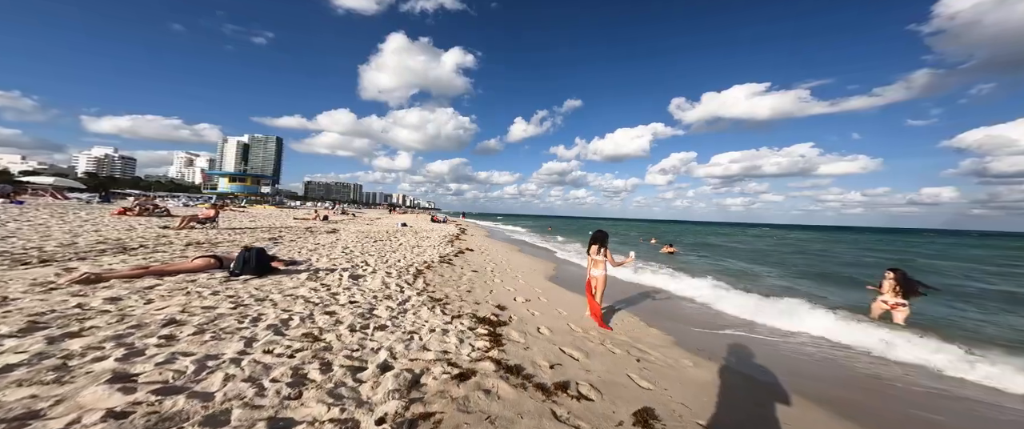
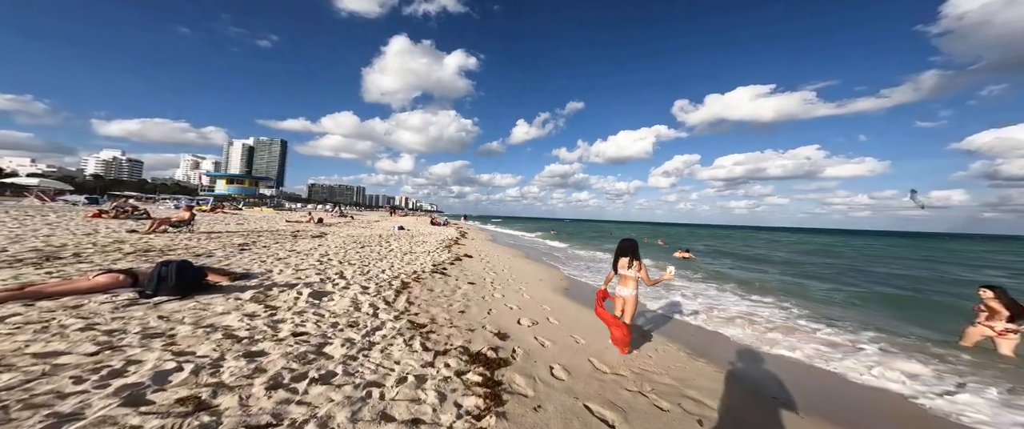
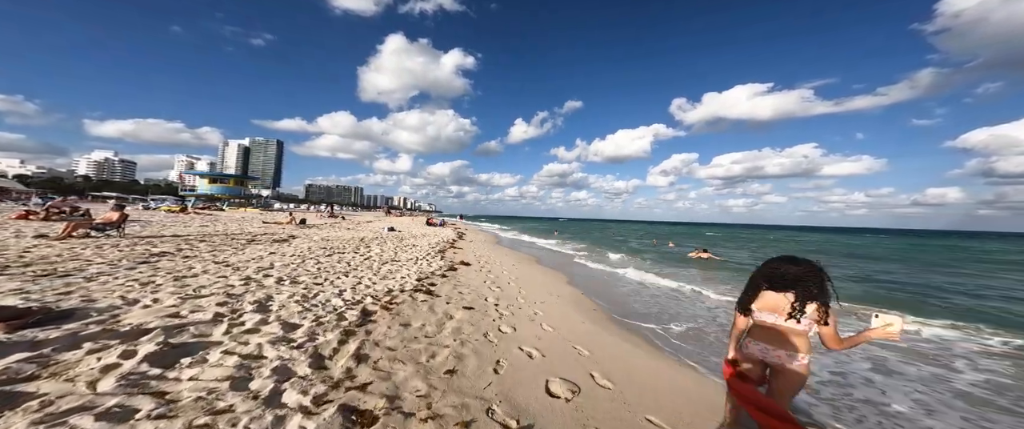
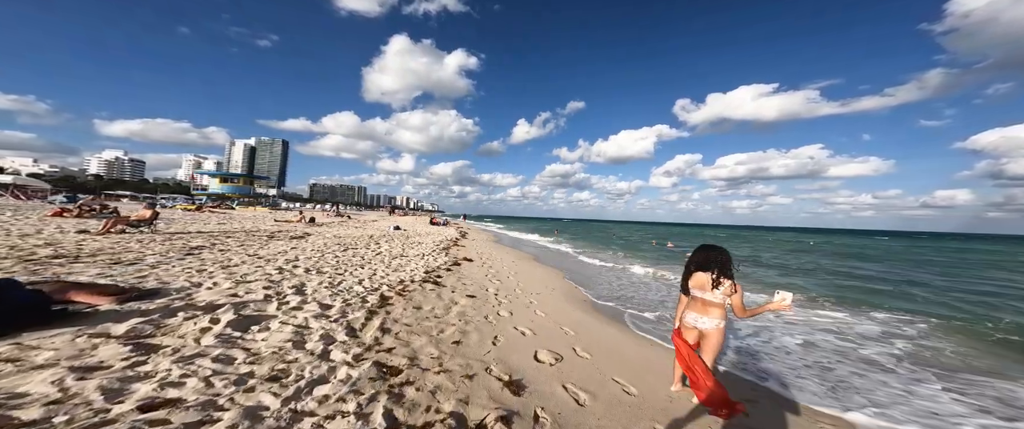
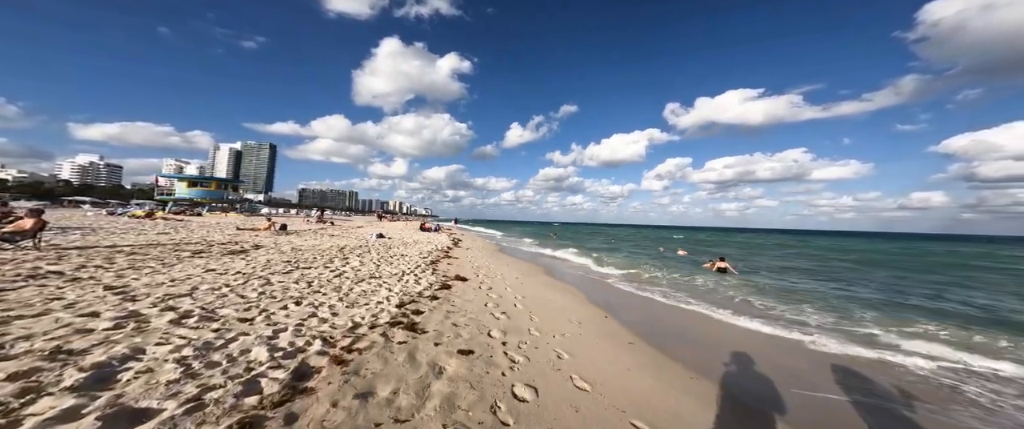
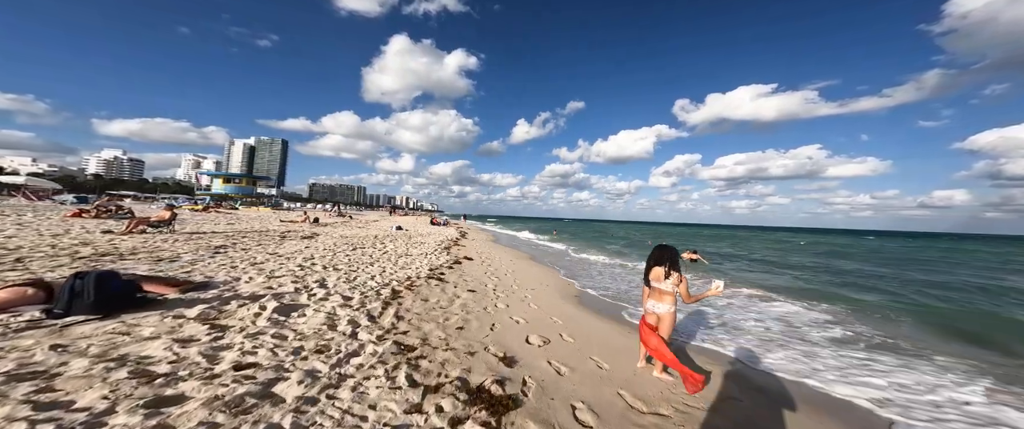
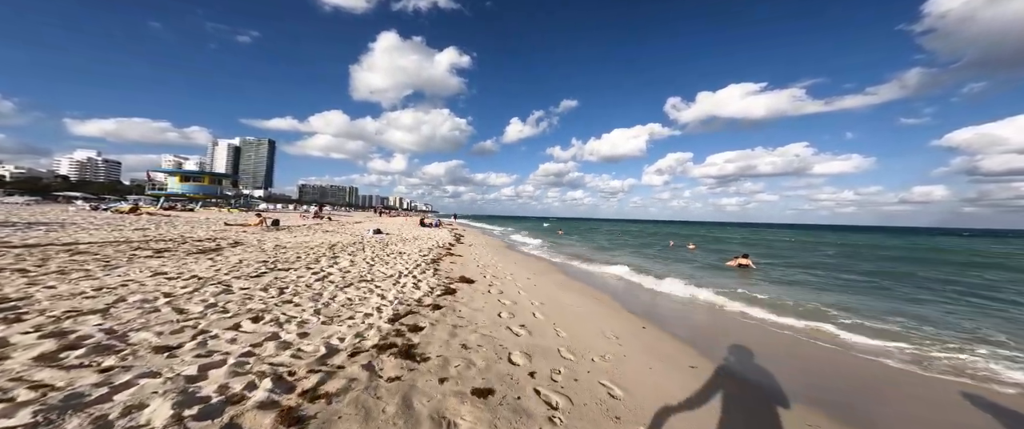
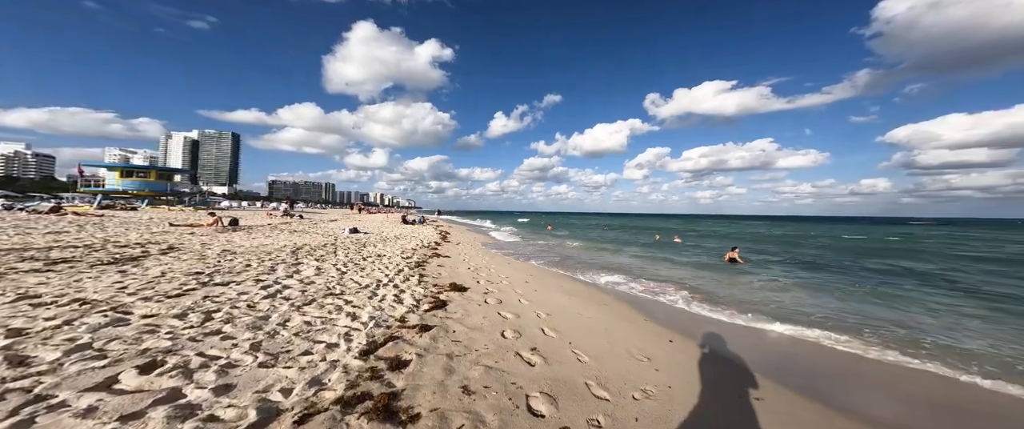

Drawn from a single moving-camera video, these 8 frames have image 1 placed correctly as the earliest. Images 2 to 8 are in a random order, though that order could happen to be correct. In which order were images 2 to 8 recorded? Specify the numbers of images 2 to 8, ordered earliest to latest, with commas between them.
2, 6, 4, 3, 5, 7, 8
